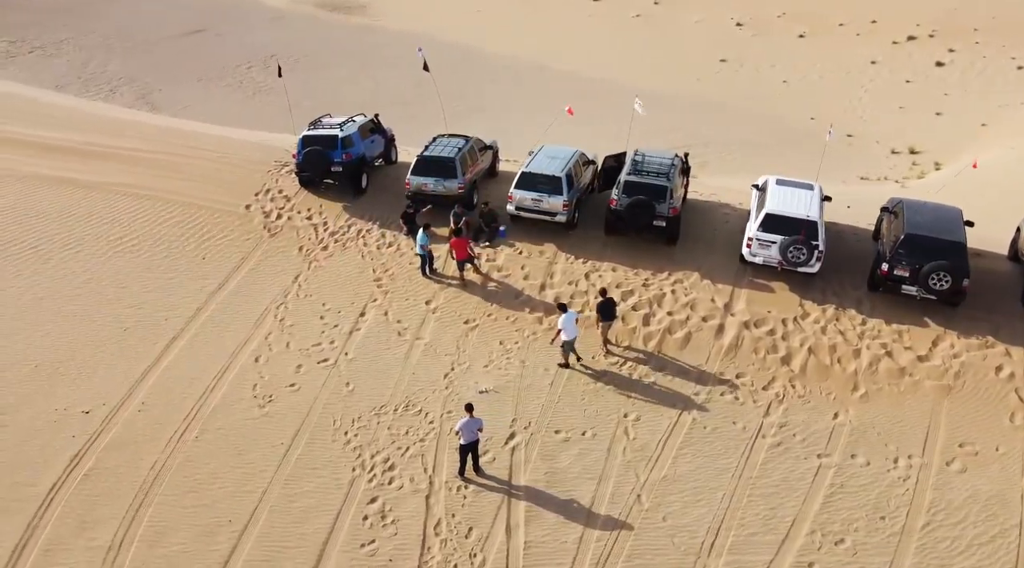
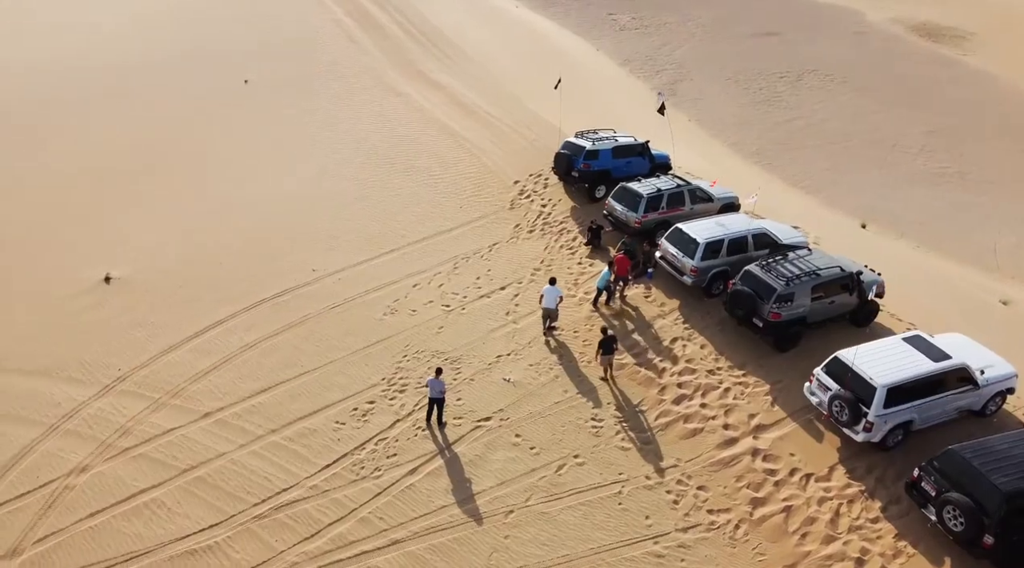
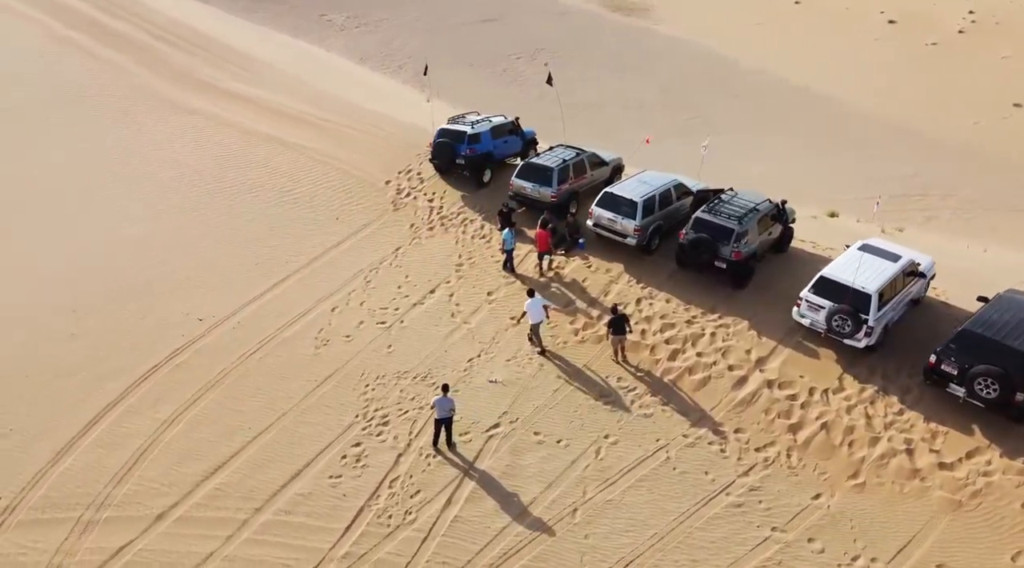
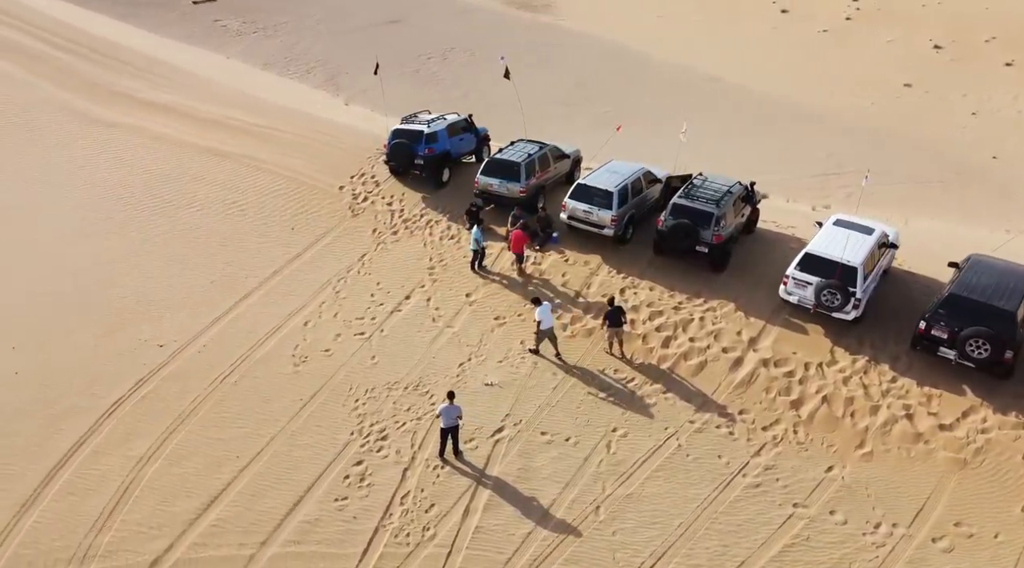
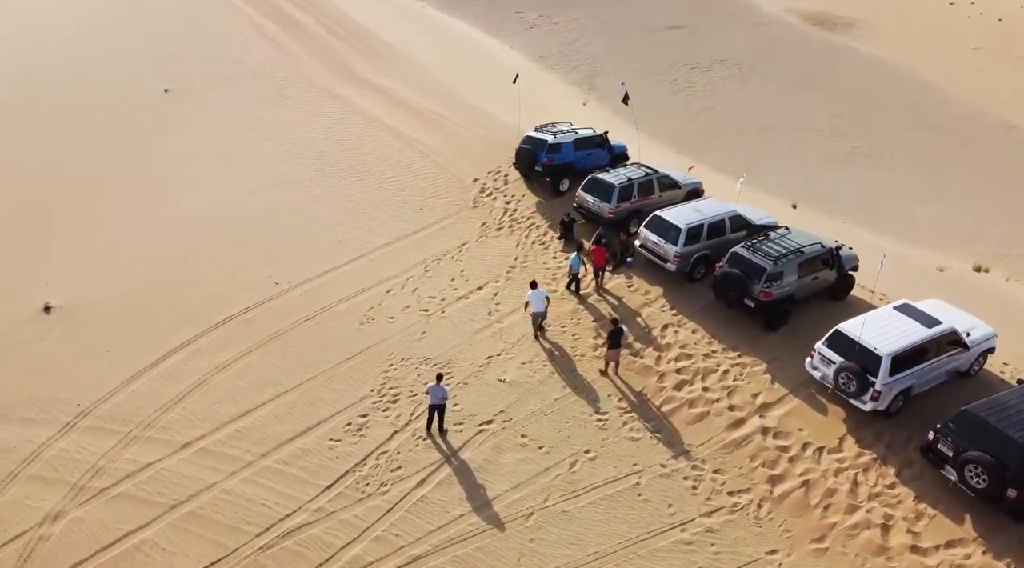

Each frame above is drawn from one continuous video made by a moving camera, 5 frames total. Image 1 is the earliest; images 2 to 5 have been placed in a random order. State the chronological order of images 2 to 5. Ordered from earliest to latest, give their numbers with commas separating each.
4, 3, 5, 2
